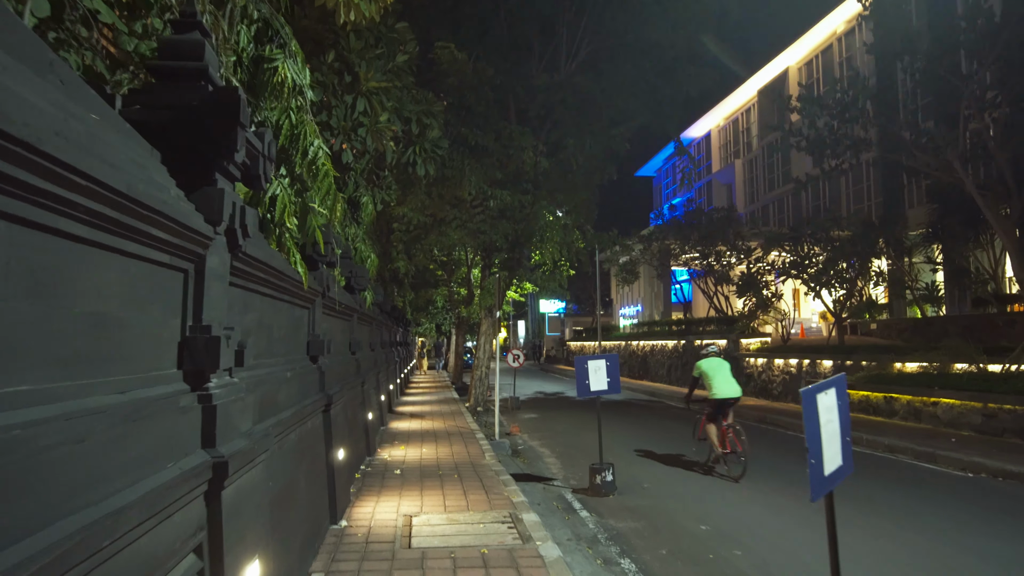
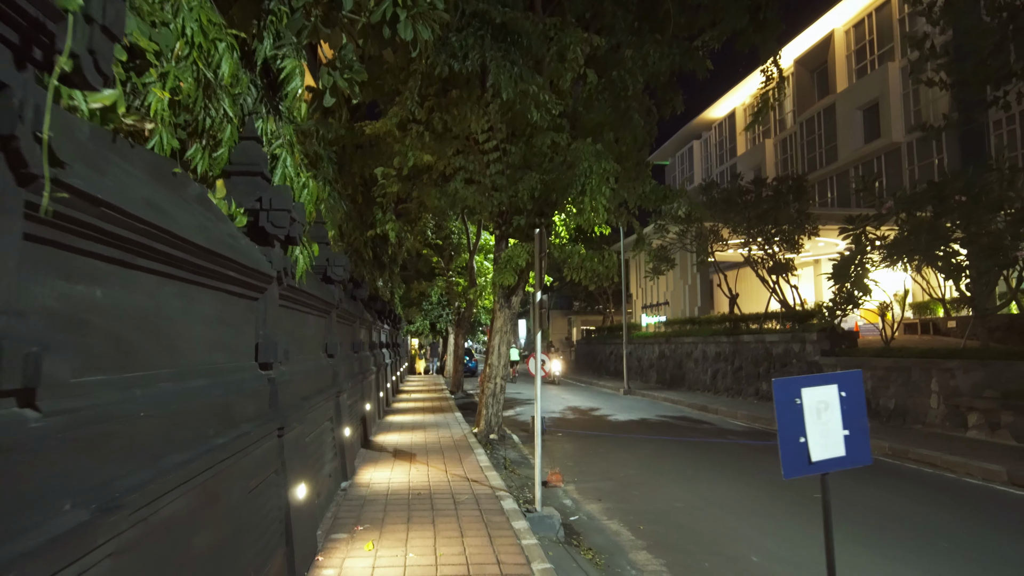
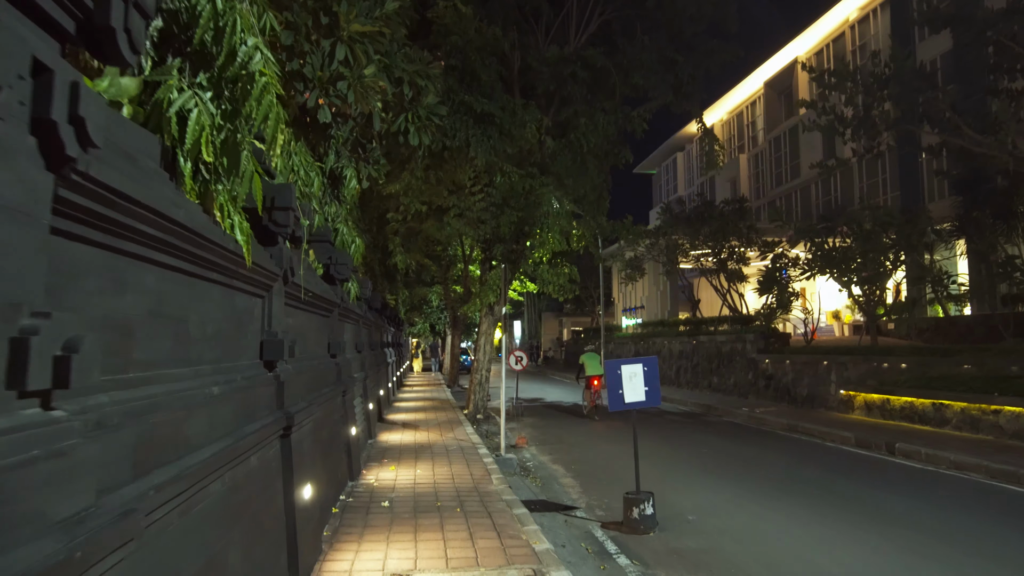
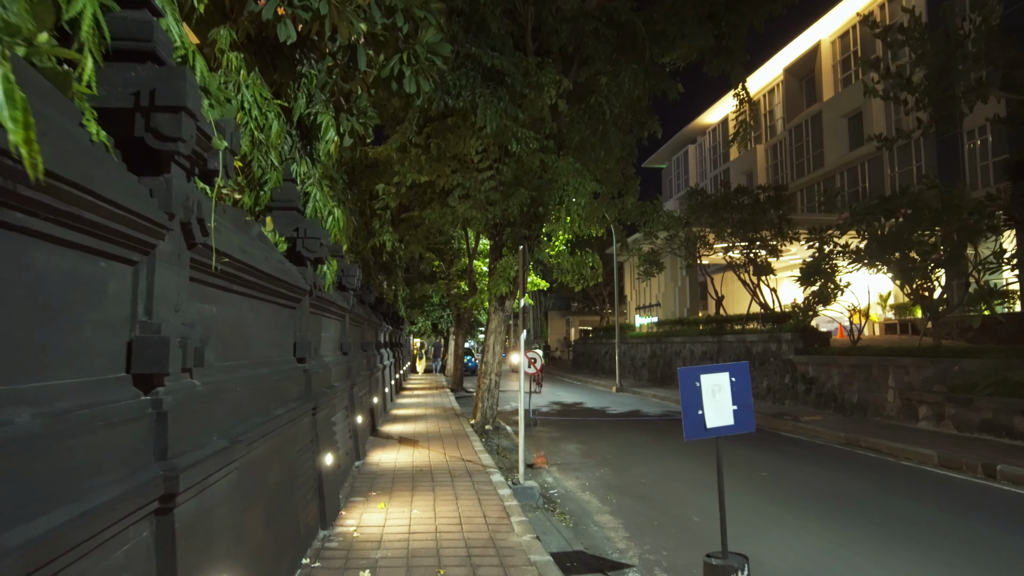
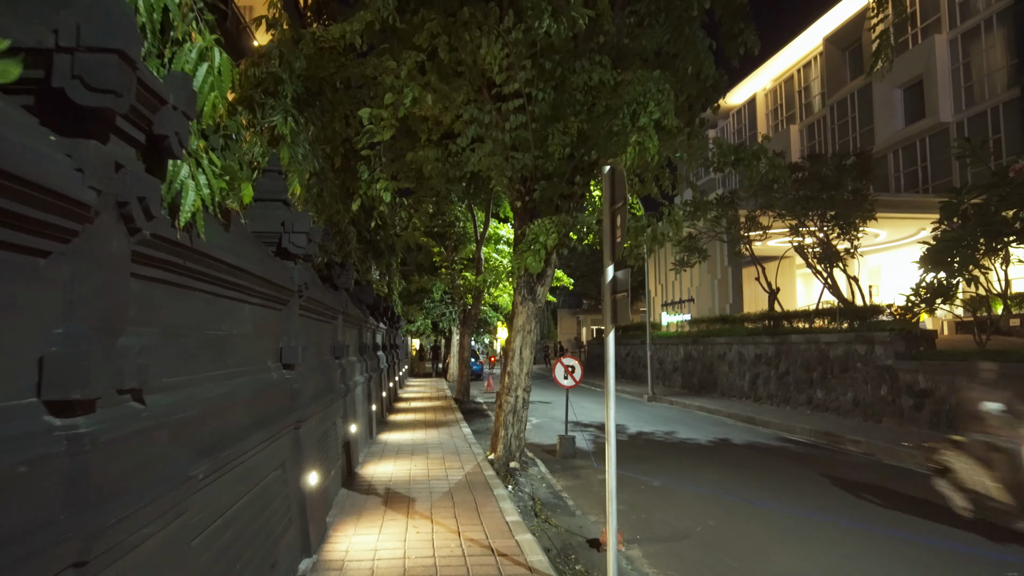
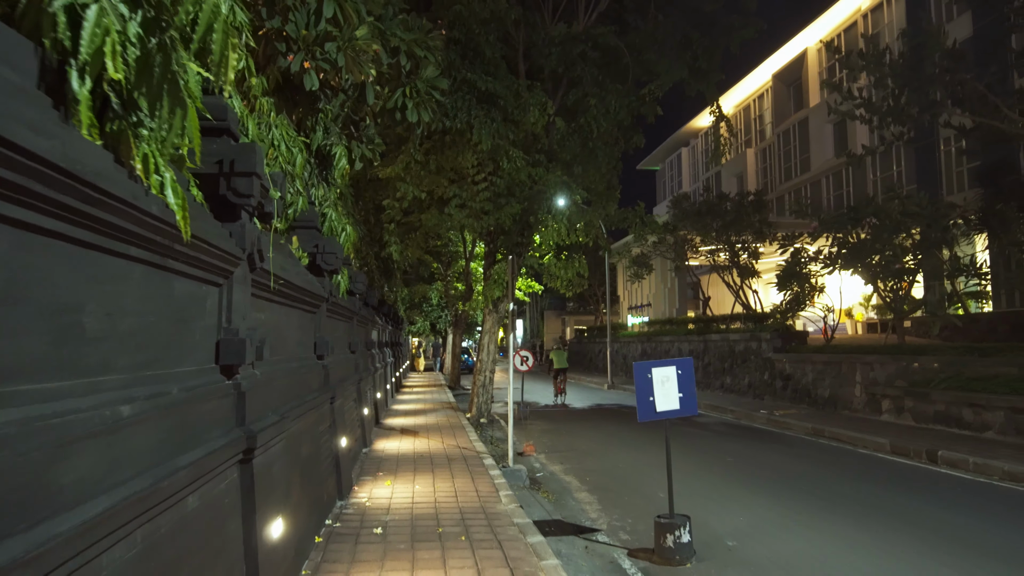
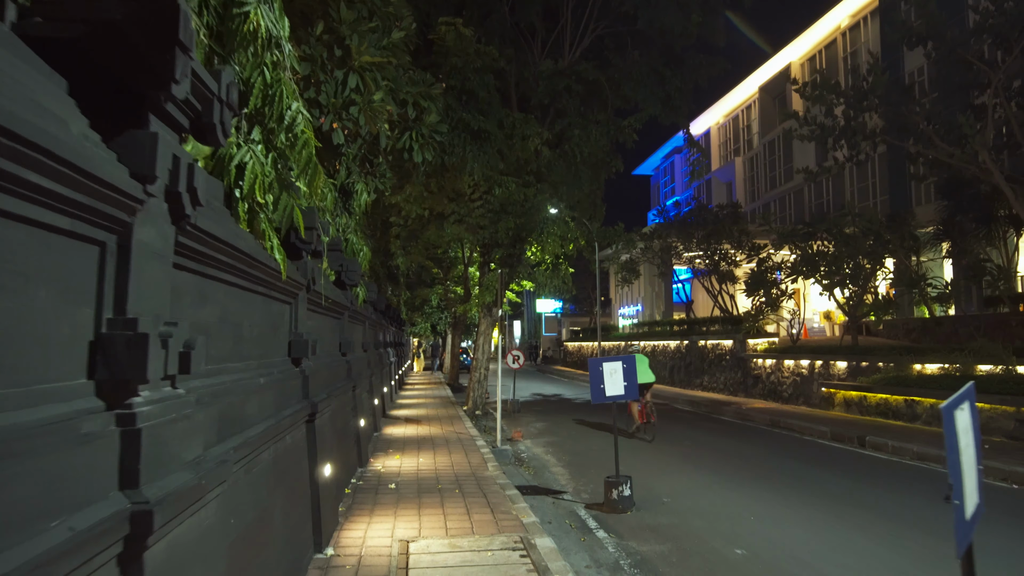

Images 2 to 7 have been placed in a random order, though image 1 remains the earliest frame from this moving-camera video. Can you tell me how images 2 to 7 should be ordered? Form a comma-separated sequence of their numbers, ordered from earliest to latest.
7, 3, 6, 4, 2, 5
